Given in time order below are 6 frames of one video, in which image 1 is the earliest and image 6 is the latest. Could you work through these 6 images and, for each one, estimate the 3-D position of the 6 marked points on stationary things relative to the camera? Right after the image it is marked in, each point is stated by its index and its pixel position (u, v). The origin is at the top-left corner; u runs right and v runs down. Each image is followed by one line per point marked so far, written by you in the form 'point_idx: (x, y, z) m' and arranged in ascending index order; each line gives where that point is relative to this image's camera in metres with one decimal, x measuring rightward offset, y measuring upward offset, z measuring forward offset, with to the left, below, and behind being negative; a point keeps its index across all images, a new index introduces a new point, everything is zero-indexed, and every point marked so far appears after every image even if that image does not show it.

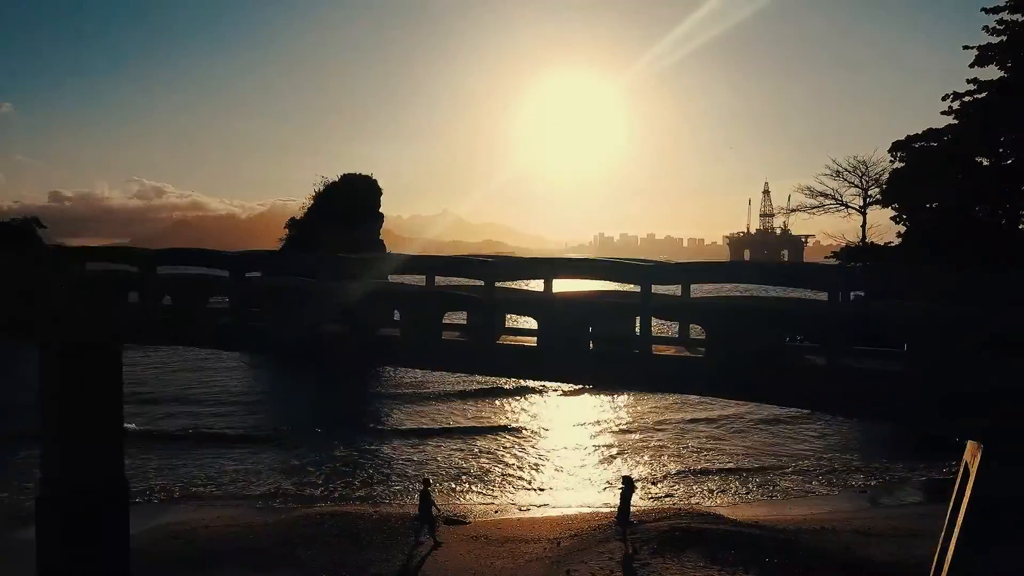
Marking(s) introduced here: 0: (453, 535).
0: (-1.4, -5.6, +14.0) m
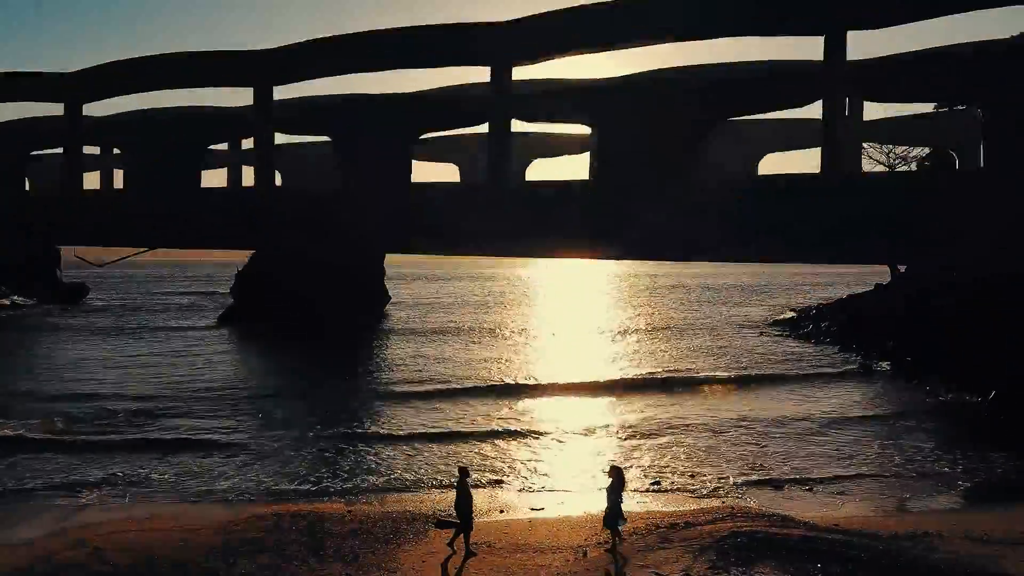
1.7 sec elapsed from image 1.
0: (-1.3, -4.5, +11.0) m
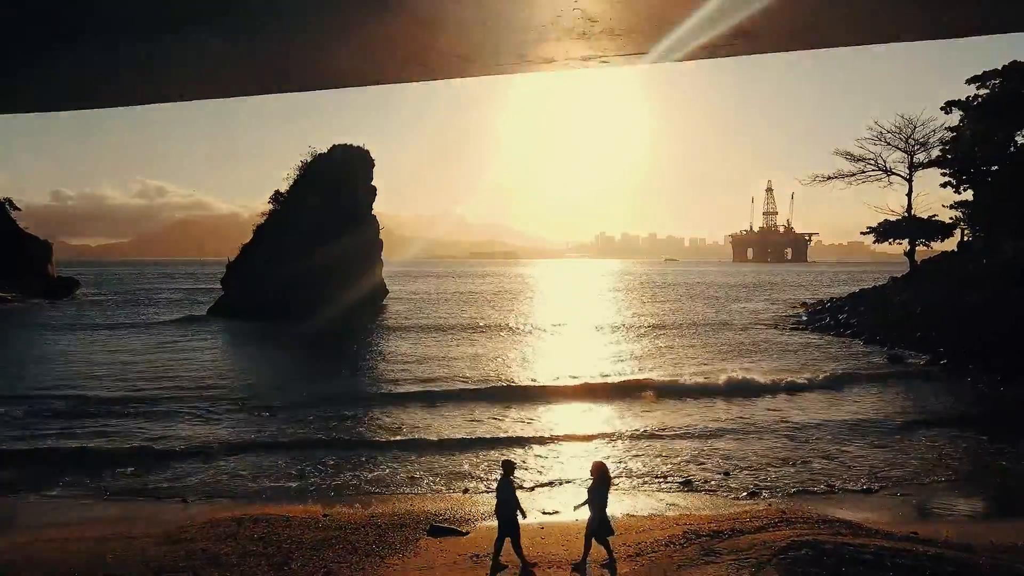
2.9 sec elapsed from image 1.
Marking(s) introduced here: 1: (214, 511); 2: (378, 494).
0: (-1.1, -3.9, +9.0) m
1: (-6.2, -4.8, +13.1) m
2: (-2.9, -4.5, +13.7) m
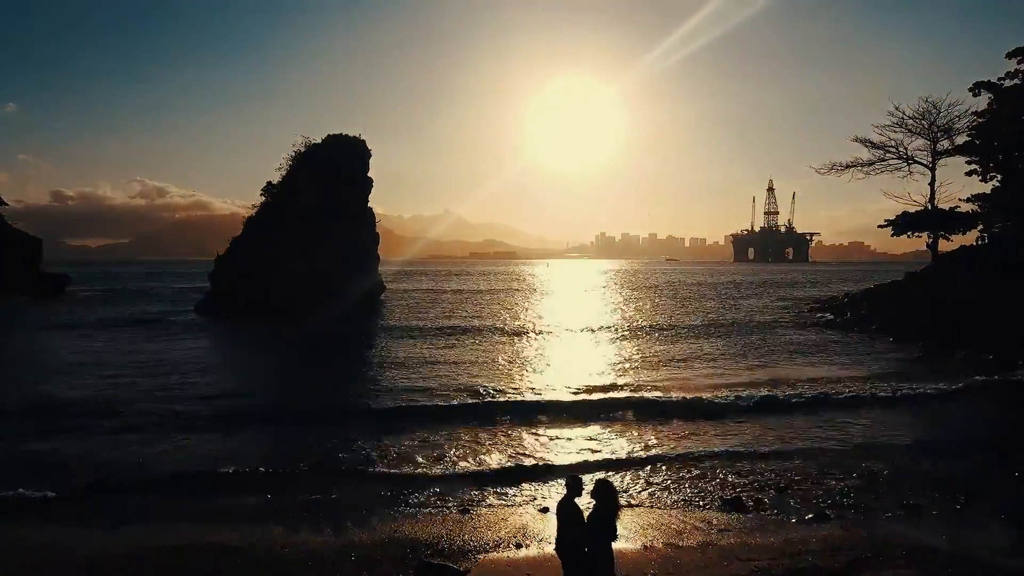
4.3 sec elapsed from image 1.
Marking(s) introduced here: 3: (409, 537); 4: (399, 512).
0: (-1.0, -3.5, +6.9) m
1: (-6.0, -4.4, +10.9) m
2: (-2.8, -4.1, +11.5) m
3: (-1.7, -3.9, +9.7) m
4: (-2.1, -4.1, +11.5) m
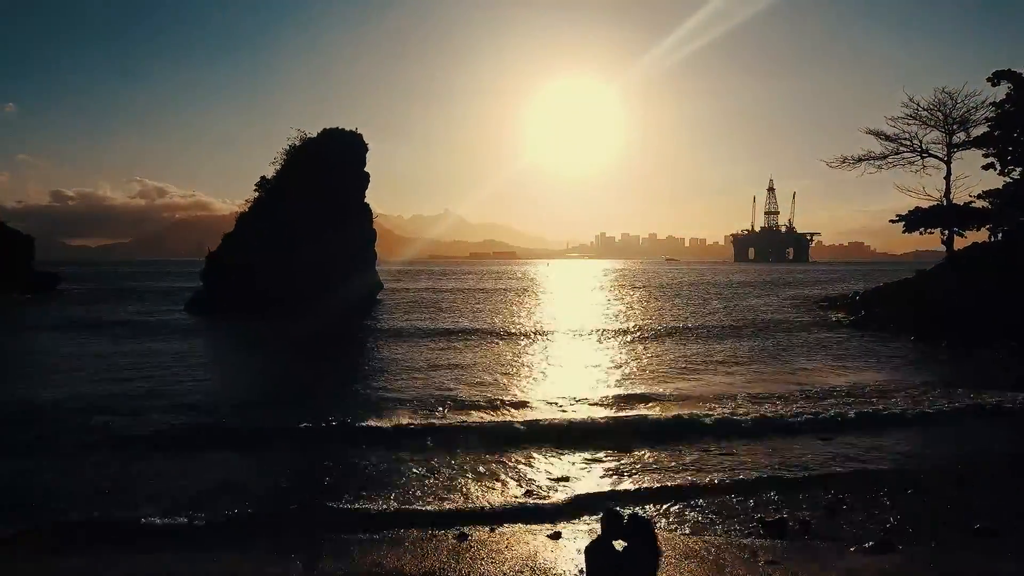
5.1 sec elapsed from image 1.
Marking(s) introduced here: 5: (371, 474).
0: (-0.9, -3.3, +5.5) m
1: (-6.0, -4.2, +9.5) m
2: (-2.7, -3.9, +10.1) m
3: (-1.6, -3.8, +8.3) m
4: (-2.0, -3.9, +10.1) m
5: (-3.3, -4.0, +14.3) m
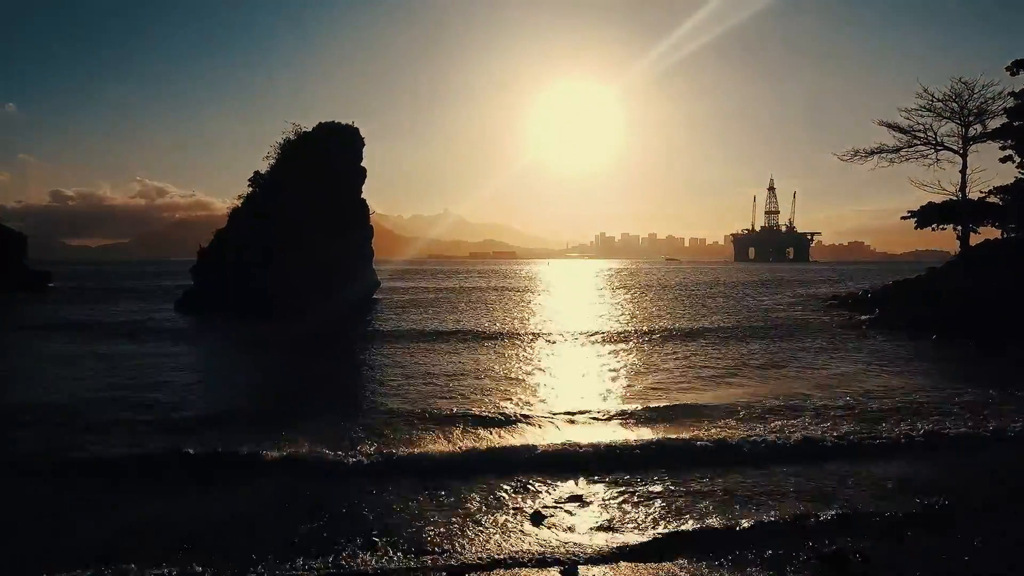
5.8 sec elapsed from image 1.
0: (-0.9, -3.2, +4.1) m
1: (-5.9, -4.0, +8.1) m
2: (-2.6, -3.8, +8.8) m
3: (-1.6, -3.6, +6.9) m
4: (-1.9, -3.8, +8.7) m
5: (-3.3, -3.9, +13.0) m
